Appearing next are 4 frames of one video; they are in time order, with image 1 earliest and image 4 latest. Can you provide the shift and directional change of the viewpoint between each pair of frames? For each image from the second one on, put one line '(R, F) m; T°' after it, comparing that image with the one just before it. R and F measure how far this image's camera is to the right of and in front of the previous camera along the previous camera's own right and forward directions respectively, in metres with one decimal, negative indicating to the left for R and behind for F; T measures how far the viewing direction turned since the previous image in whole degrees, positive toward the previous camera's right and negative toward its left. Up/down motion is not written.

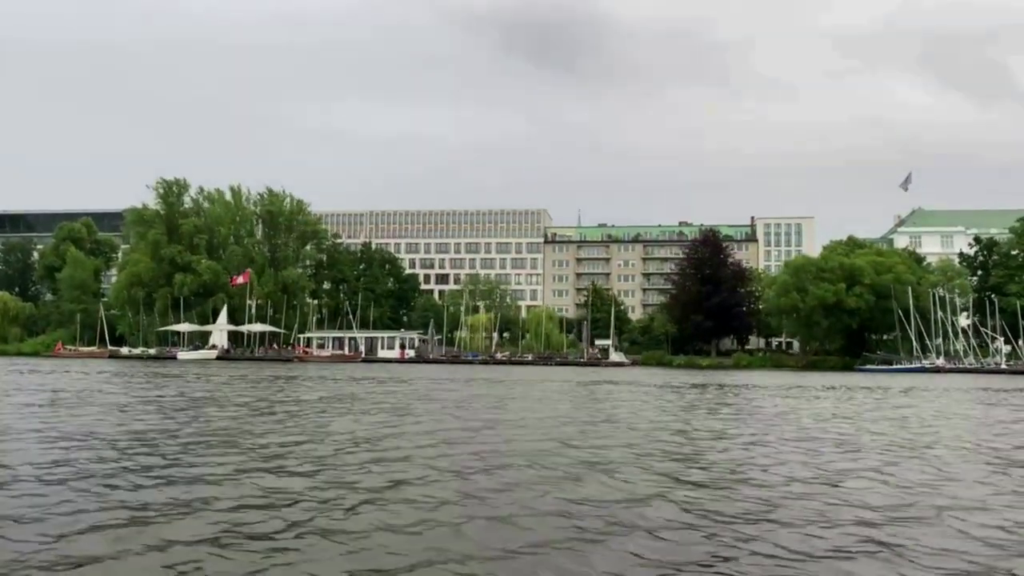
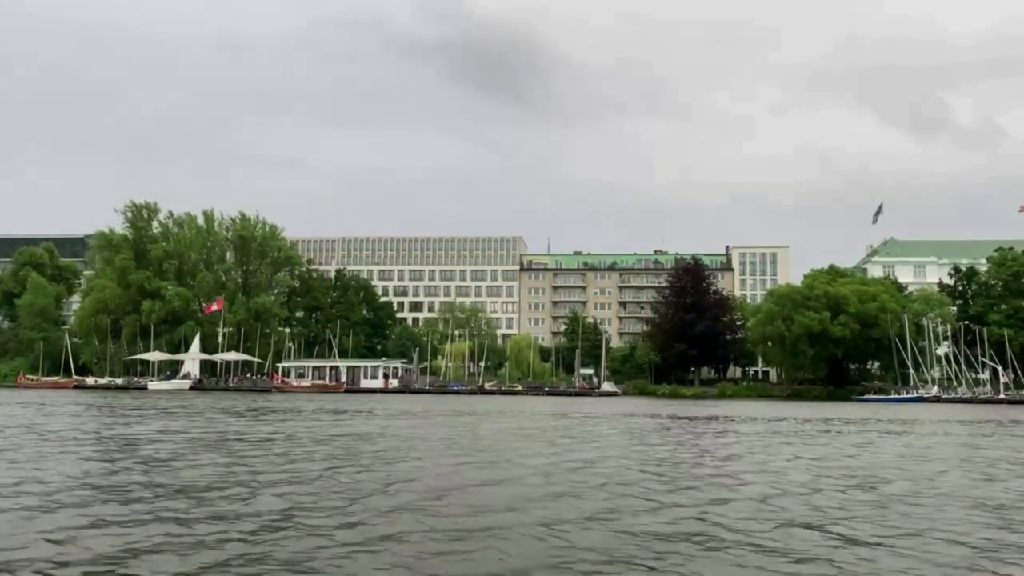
(-1.6, +1.7) m; +2°
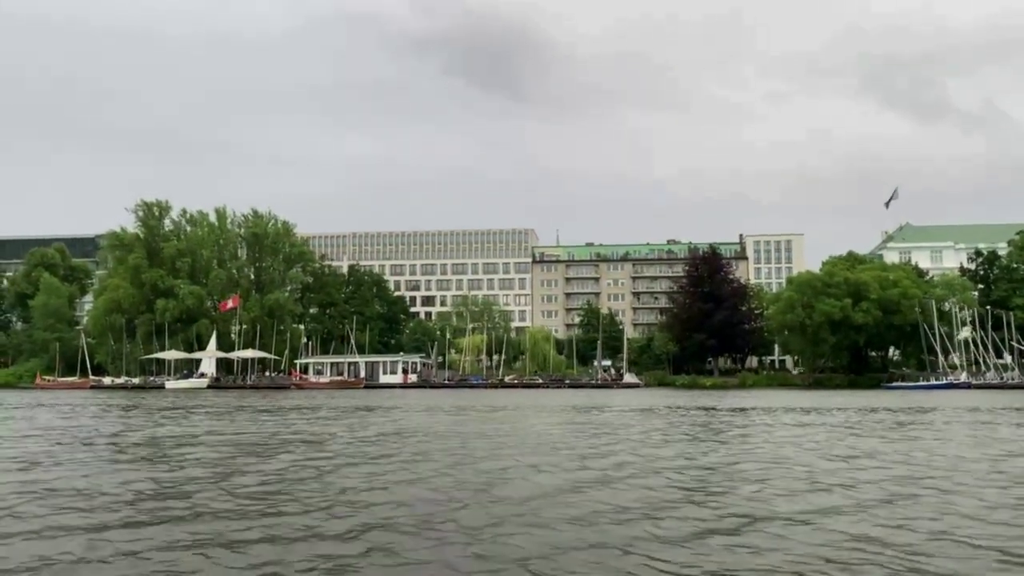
(-0.8, +0.7) m; 0°
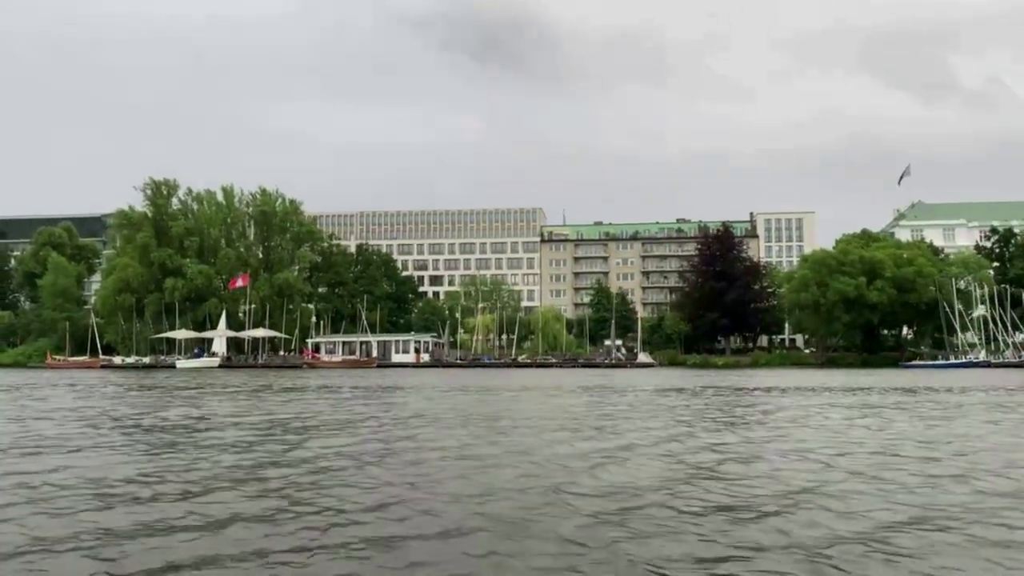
(-0.5, +0.6) m; 0°
